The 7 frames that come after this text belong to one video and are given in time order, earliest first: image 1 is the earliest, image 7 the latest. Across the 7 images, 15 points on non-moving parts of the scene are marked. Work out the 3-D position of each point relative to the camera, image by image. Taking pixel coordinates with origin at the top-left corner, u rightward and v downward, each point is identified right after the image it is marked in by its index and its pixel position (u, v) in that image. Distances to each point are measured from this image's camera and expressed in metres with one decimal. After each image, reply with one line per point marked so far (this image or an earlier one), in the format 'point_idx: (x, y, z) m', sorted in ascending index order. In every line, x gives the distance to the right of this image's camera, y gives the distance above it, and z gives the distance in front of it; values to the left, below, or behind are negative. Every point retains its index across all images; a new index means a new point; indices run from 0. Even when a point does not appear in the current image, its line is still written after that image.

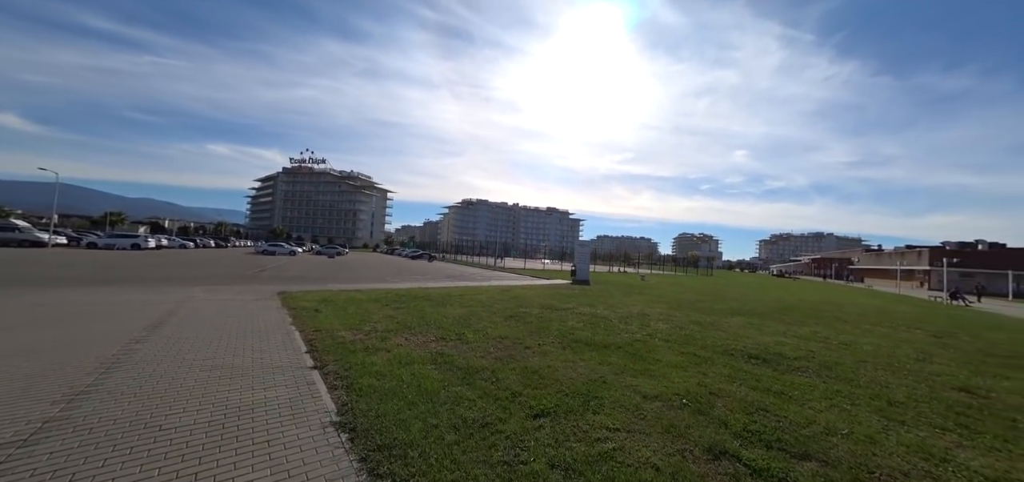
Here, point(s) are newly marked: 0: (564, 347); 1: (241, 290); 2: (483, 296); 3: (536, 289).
0: (+1.0, -2.0, +6.8) m
1: (-10.4, -2.0, +13.7) m
2: (-1.1, -2.1, +13.7) m
3: (+1.1, -2.4, +17.4) m
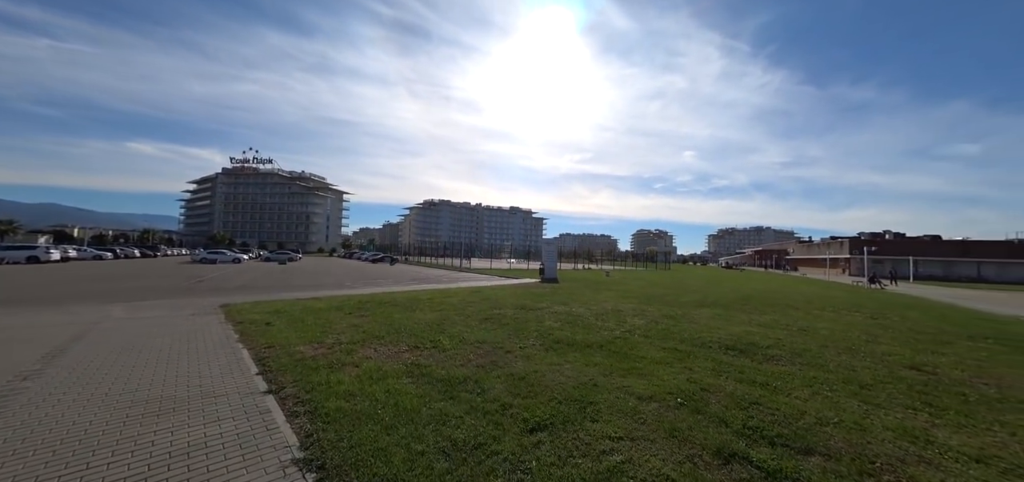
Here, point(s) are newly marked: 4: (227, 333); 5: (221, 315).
0: (+0.6, -1.9, +6.5) m
1: (-11.4, -2.2, +12.3) m
2: (-2.1, -2.2, +13.2) m
3: (-0.3, -2.3, +17.1) m
4: (-6.4, -2.1, +8.0) m
5: (-8.2, -2.1, +10.3) m
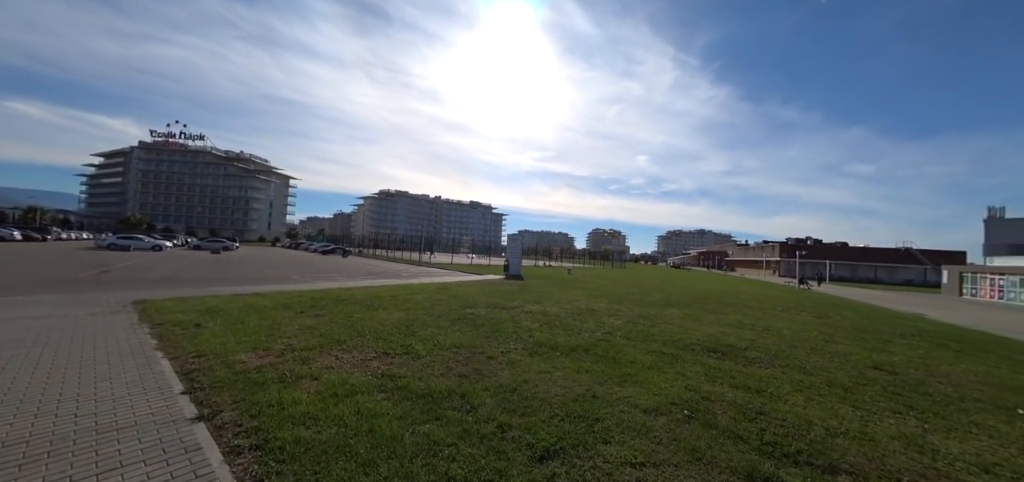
0: (+0.3, -1.9, +6.0) m
1: (-12.3, -1.7, +10.4) m
2: (-3.2, -1.9, +12.4) m
3: (-1.8, -2.1, +16.5) m
4: (-6.8, -1.8, +6.7) m
5: (-8.9, -1.8, +8.7) m
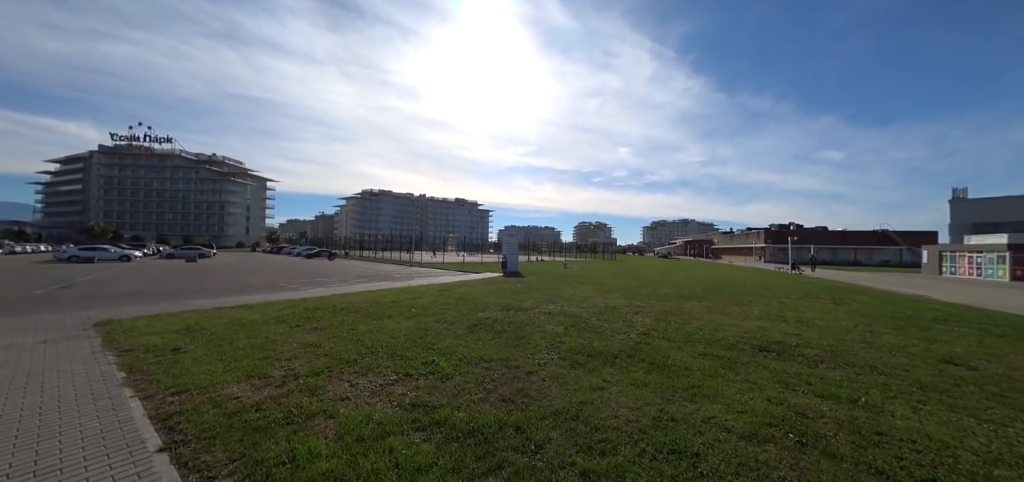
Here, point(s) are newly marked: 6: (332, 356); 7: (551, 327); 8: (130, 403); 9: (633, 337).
0: (+0.9, -1.8, +5.3) m
1: (-11.9, -2.1, +9.1) m
2: (-2.9, -1.9, +11.5) m
3: (-1.6, -2.0, +15.6) m
4: (-6.3, -2.0, +5.7) m
5: (-8.4, -2.0, +7.6) m
6: (-2.8, -1.8, +5.7) m
7: (+0.8, -1.8, +7.8) m
8: (-4.5, -1.9, +4.3) m
9: (+2.3, -1.8, +7.0) m
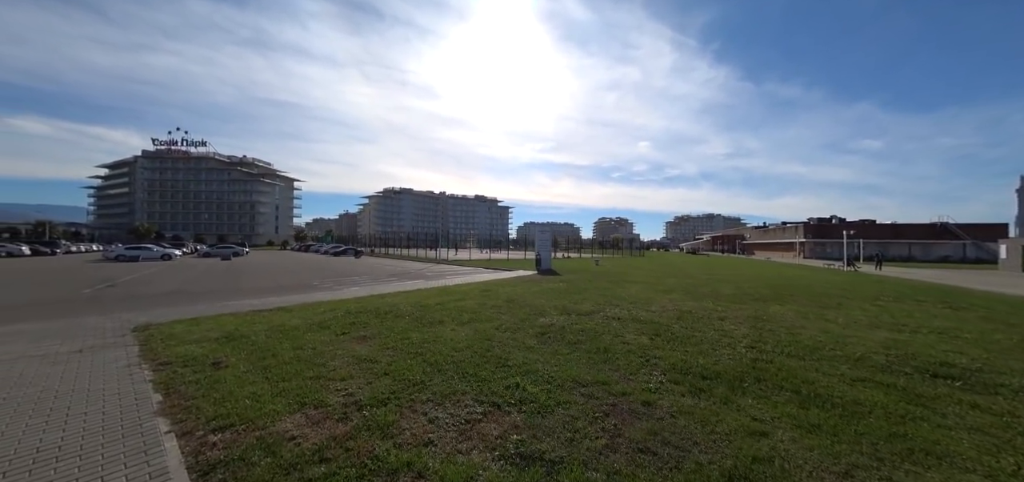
0: (+2.1, -1.7, +4.1) m
1: (-10.4, -2.1, +8.7) m
2: (-1.3, -1.8, +10.5) m
3: (+0.2, -1.9, +14.6) m
4: (-5.0, -2.0, +4.9) m
5: (-7.0, -2.0, +7.0) m
6: (-1.6, -1.8, +4.8) m
7: (+2.2, -1.7, +6.7) m
8: (-3.3, -1.9, +3.5) m
9: (+3.7, -1.7, +5.8) m
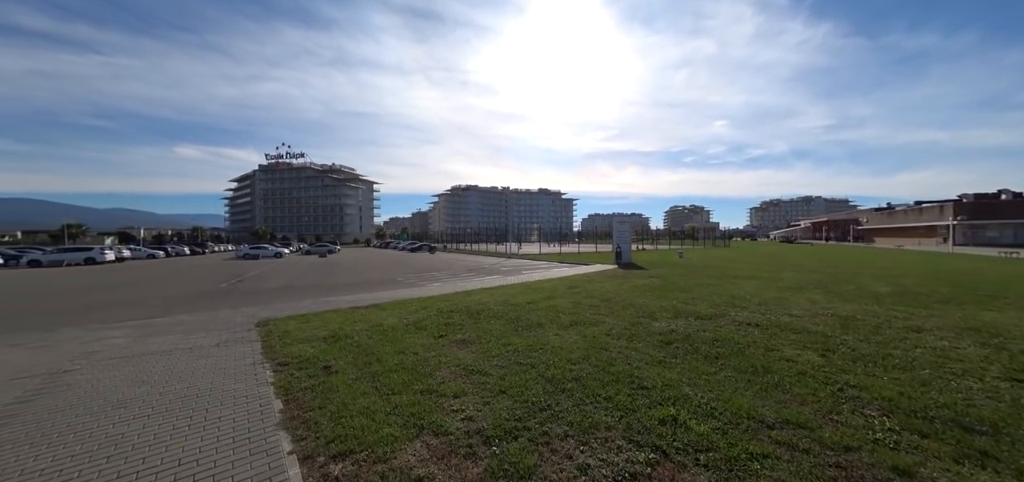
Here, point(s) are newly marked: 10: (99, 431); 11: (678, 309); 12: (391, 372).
0: (+3.5, -1.6, +2.8) m
1: (-8.0, -2.1, +9.5) m
2: (+1.3, -1.6, +9.7) m
3: (+3.4, -1.6, +13.4) m
4: (-3.3, -2.0, +4.8) m
5: (-5.0, -2.0, +7.2) m
6: (0.0, -1.7, +4.0) m
7: (+4.0, -1.6, +5.2) m
8: (-1.9, -1.9, +3.0) m
9: (+5.3, -1.5, +4.1) m
10: (-4.7, -2.0, +4.1) m
11: (+3.8, -1.6, +8.4) m
12: (-1.7, -1.8, +5.1) m
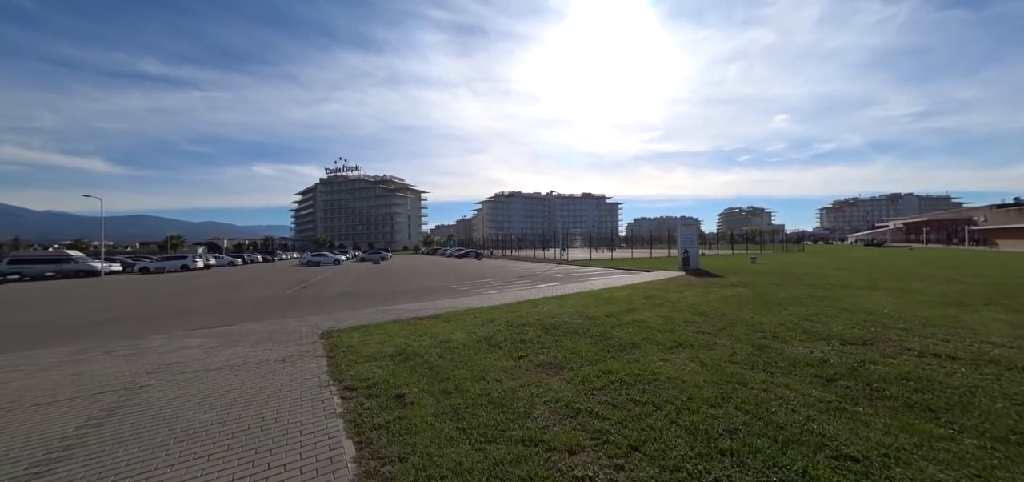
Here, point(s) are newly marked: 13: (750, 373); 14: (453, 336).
0: (+4.5, -1.6, +1.2) m
1: (-6.2, -2.3, +9.2) m
2: (+3.1, -1.7, +8.3) m
3: (+5.7, -1.7, +11.8) m
4: (-2.1, -2.1, +4.1) m
5: (-3.4, -2.1, +6.6) m
6: (+1.2, -1.7, +2.9) m
7: (+5.3, -1.6, +3.6) m
8: (-0.8, -1.9, +2.1) m
9: (+6.4, -1.5, +2.3) m
10: (-3.4, -2.1, +3.5) m
11: (+5.4, -1.6, +6.8) m
12: (-0.4, -1.9, +4.1) m
13: (+3.1, -1.7, +4.8) m
14: (-1.2, -1.9, +7.4) m
